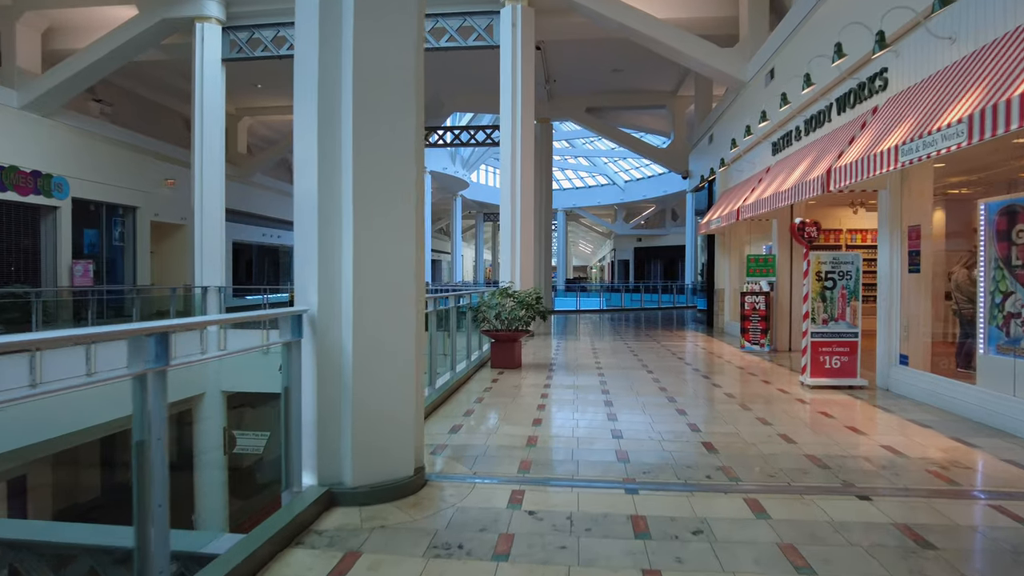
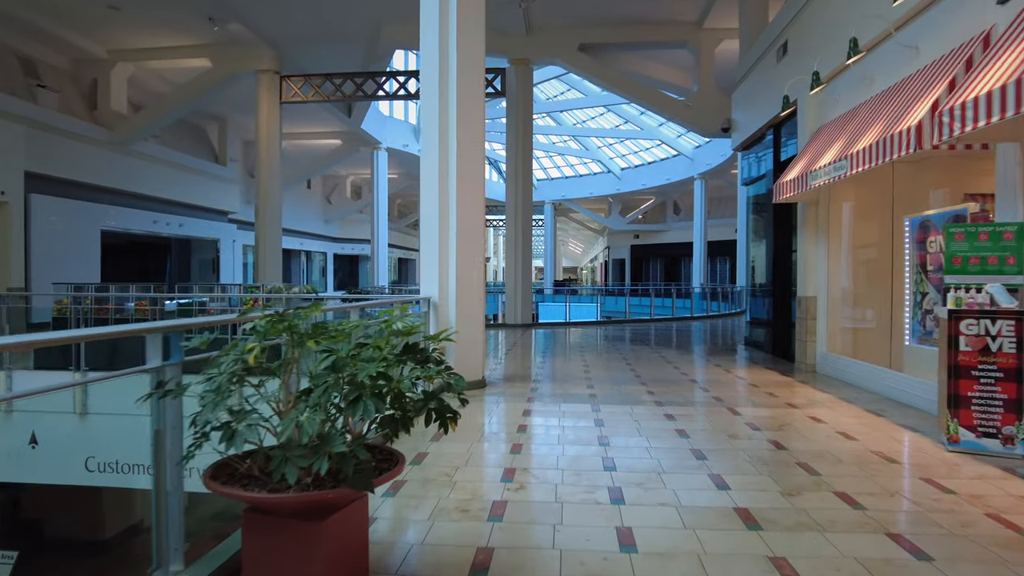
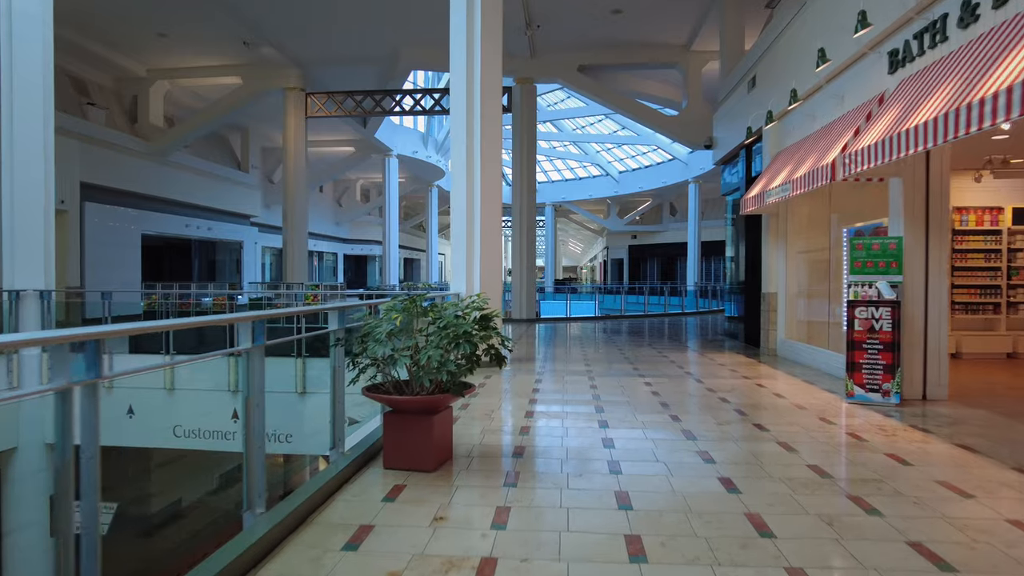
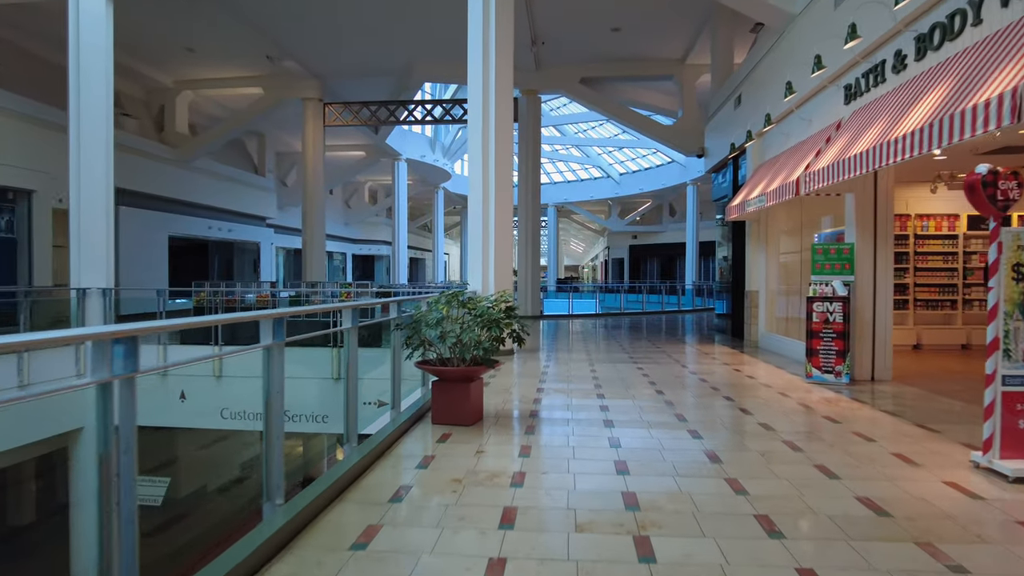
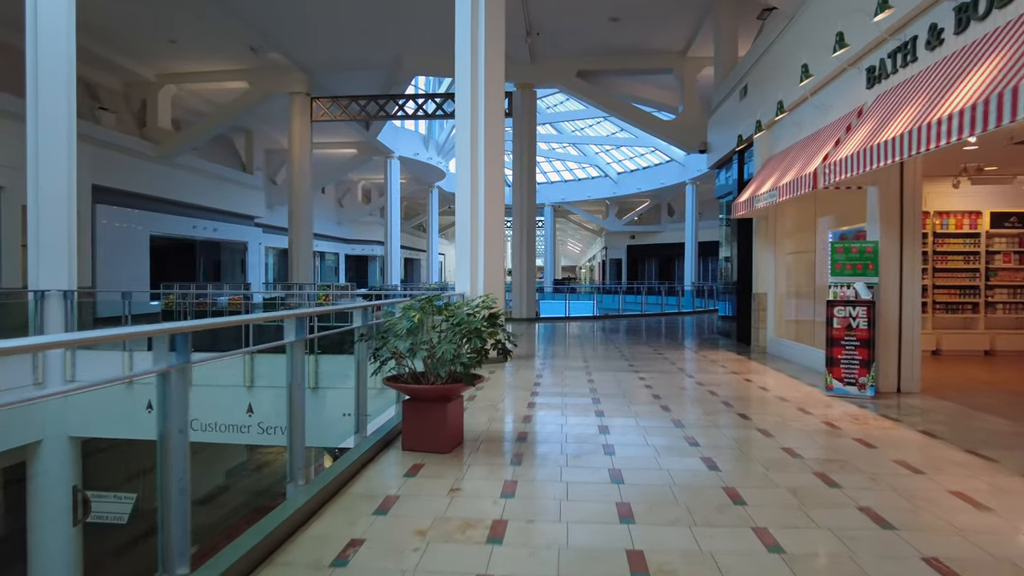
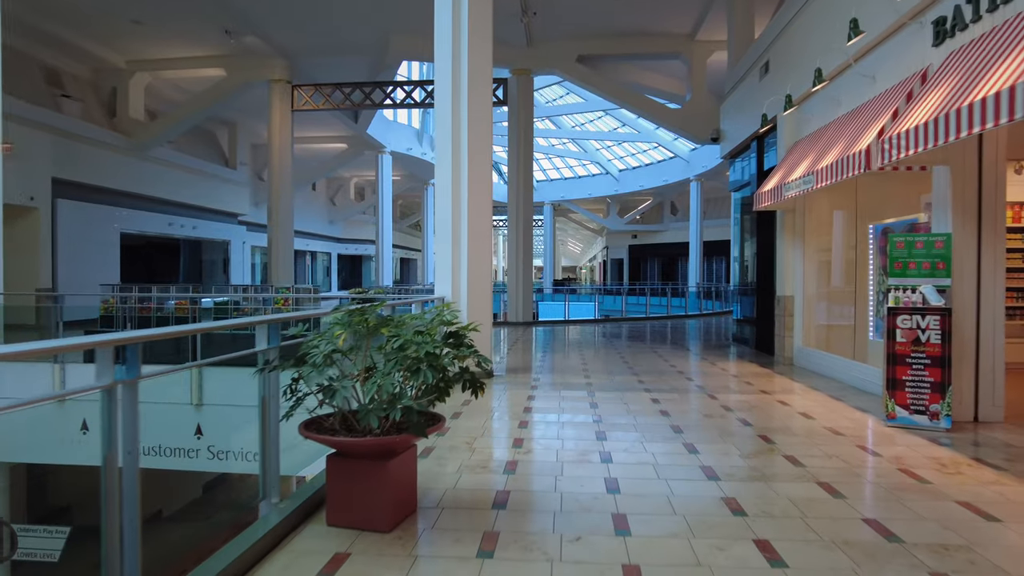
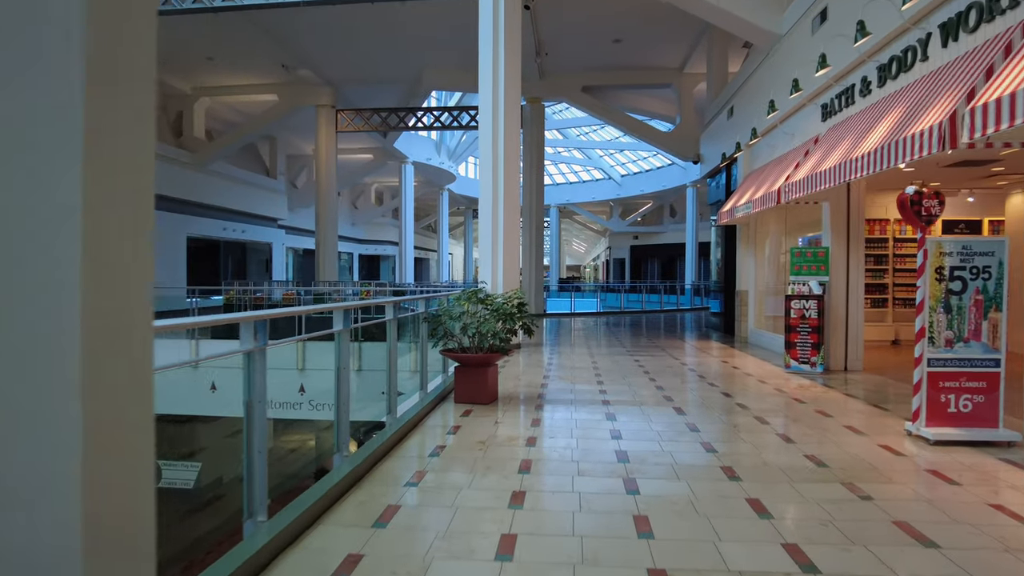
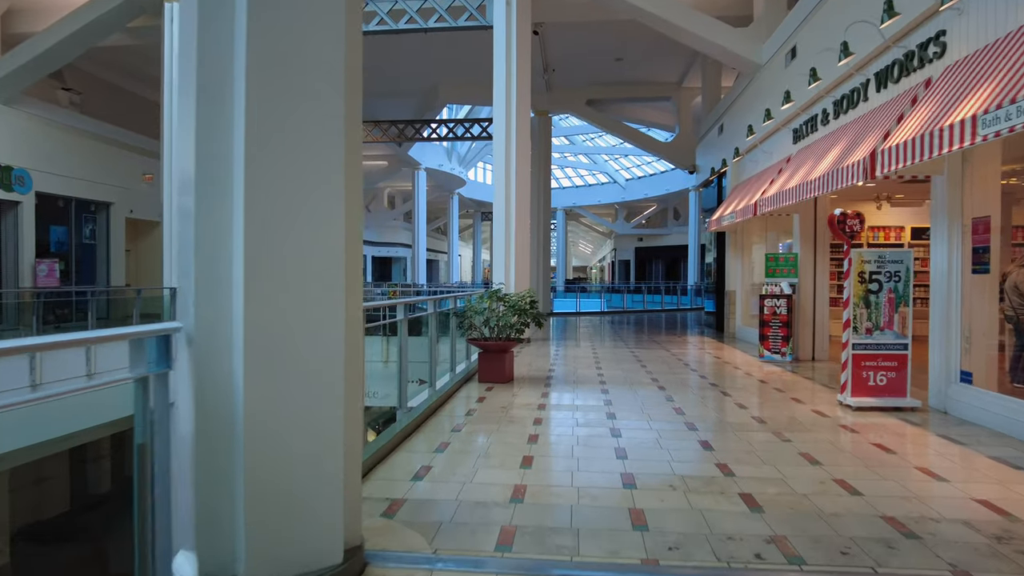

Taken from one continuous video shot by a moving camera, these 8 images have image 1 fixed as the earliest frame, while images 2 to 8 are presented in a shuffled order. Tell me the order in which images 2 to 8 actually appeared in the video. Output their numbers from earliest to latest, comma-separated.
8, 7, 4, 5, 3, 6, 2
